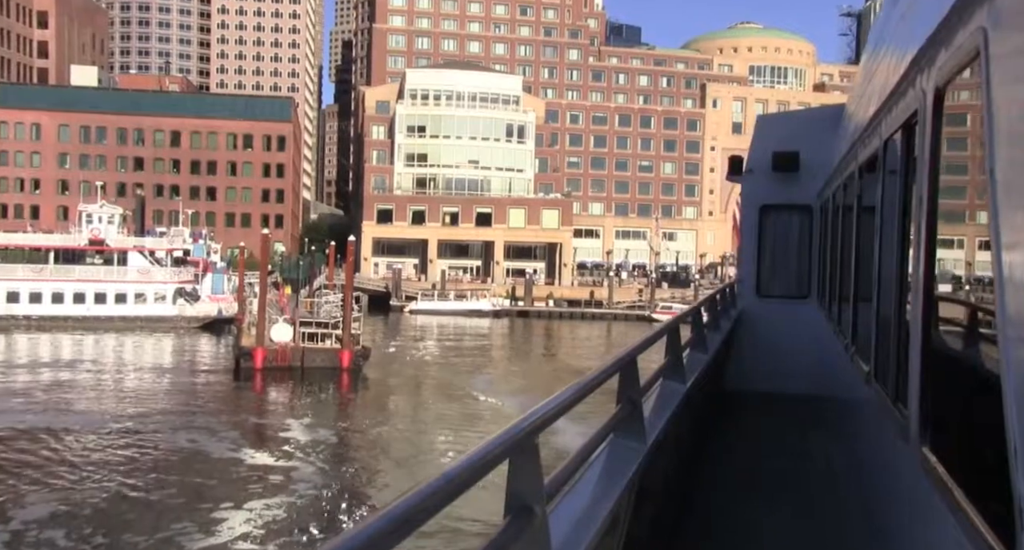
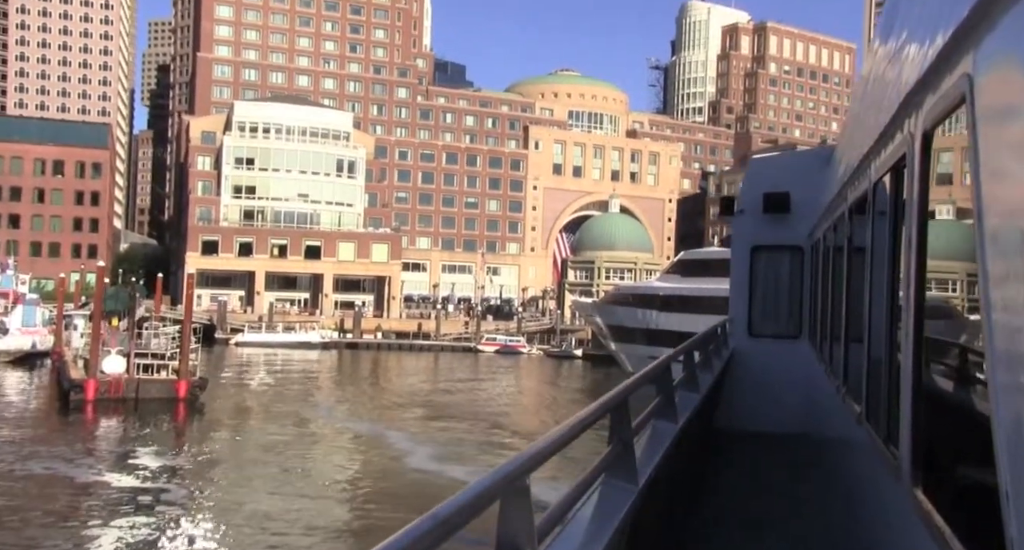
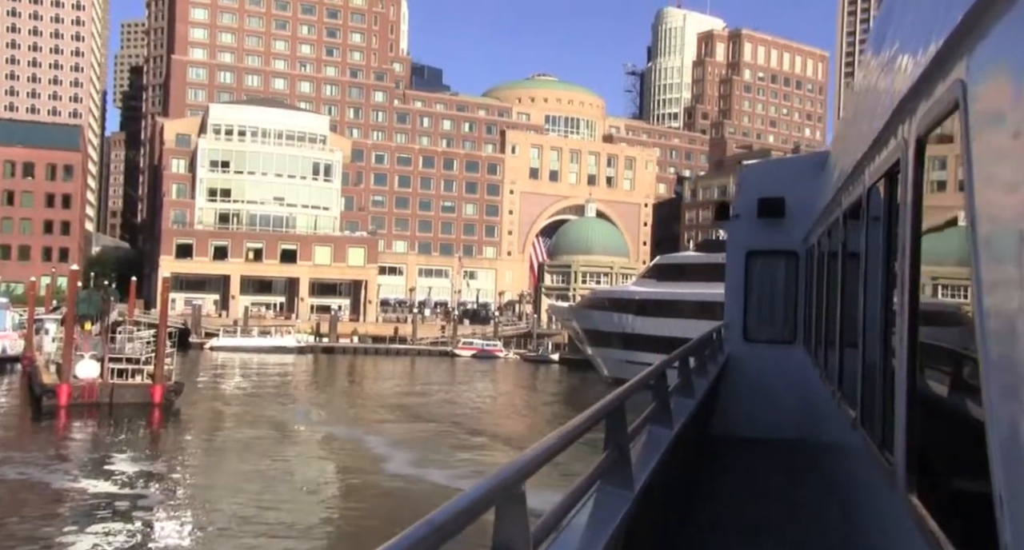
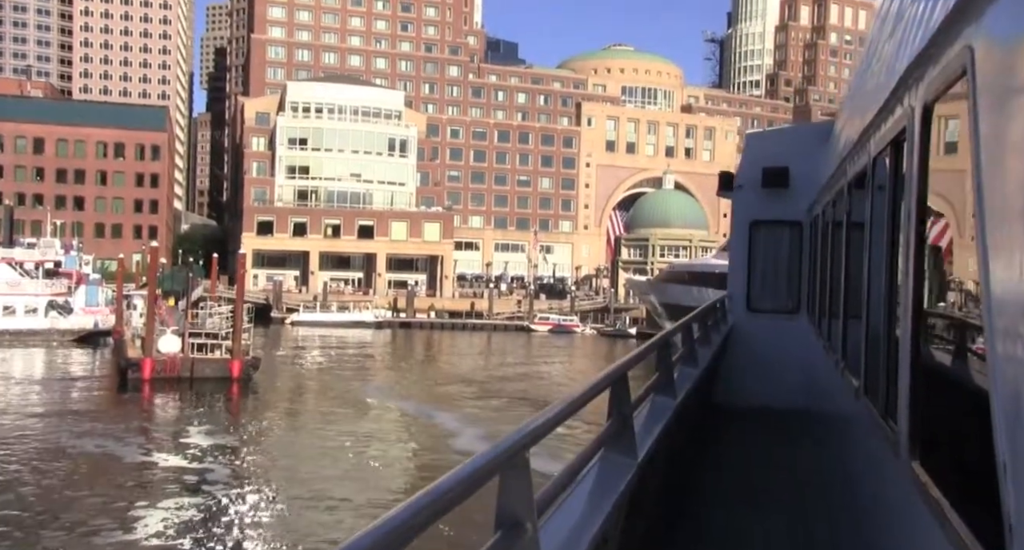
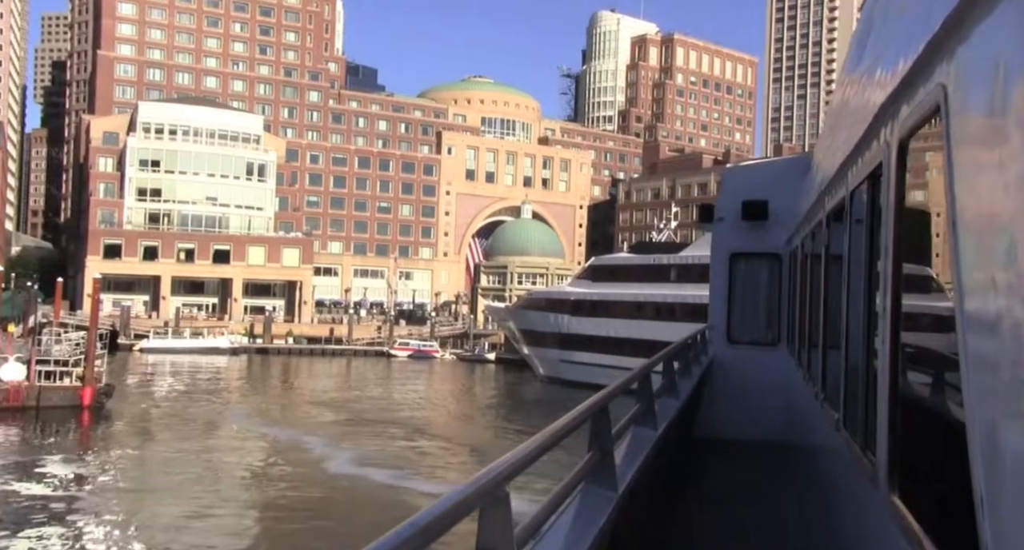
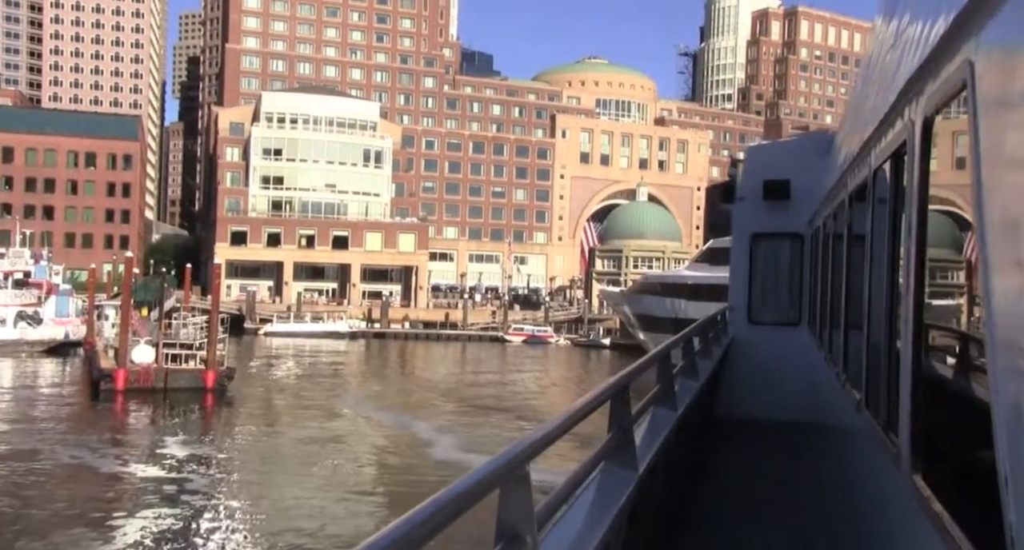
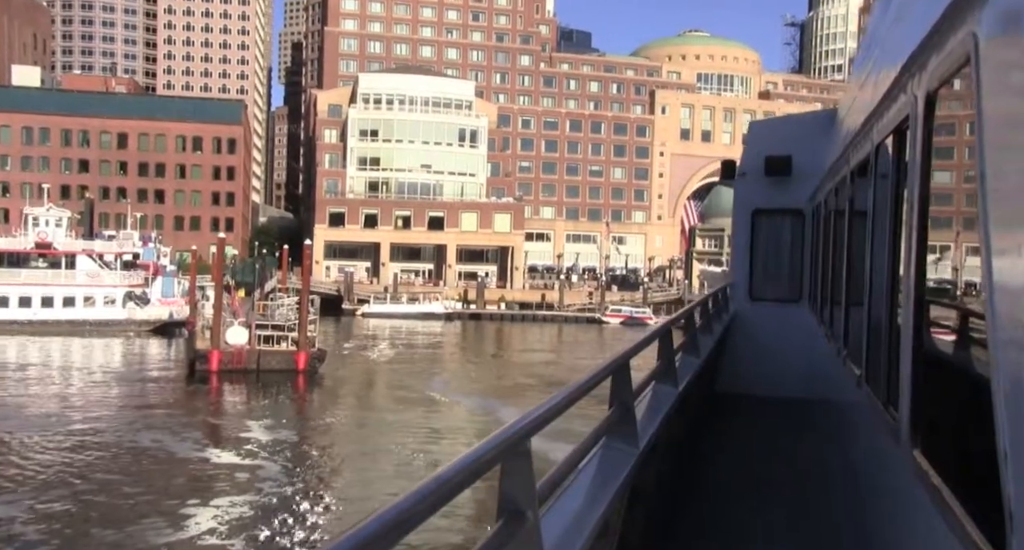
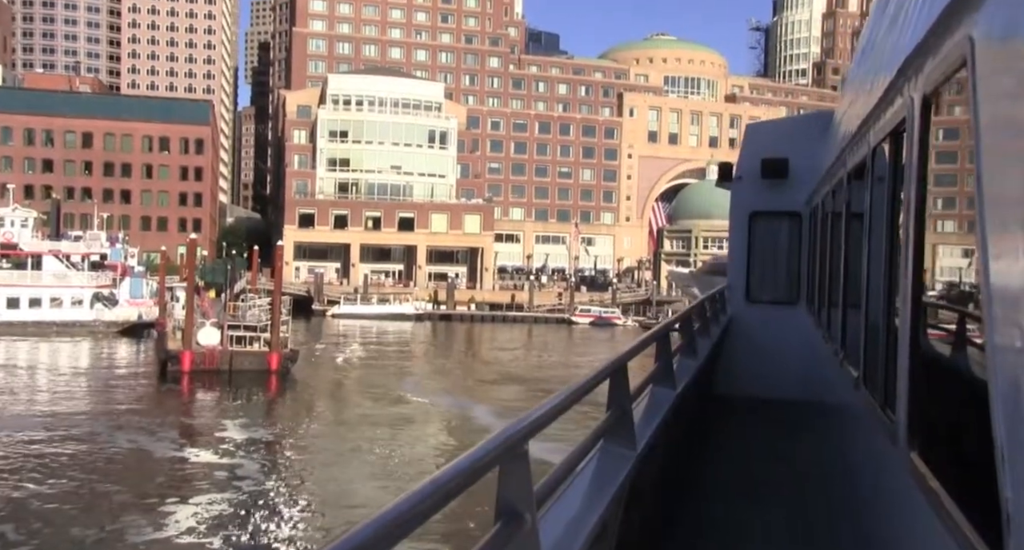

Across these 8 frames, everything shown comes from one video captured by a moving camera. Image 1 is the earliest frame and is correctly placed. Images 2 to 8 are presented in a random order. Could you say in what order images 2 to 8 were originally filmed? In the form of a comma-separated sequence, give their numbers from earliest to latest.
7, 8, 4, 6, 2, 3, 5
